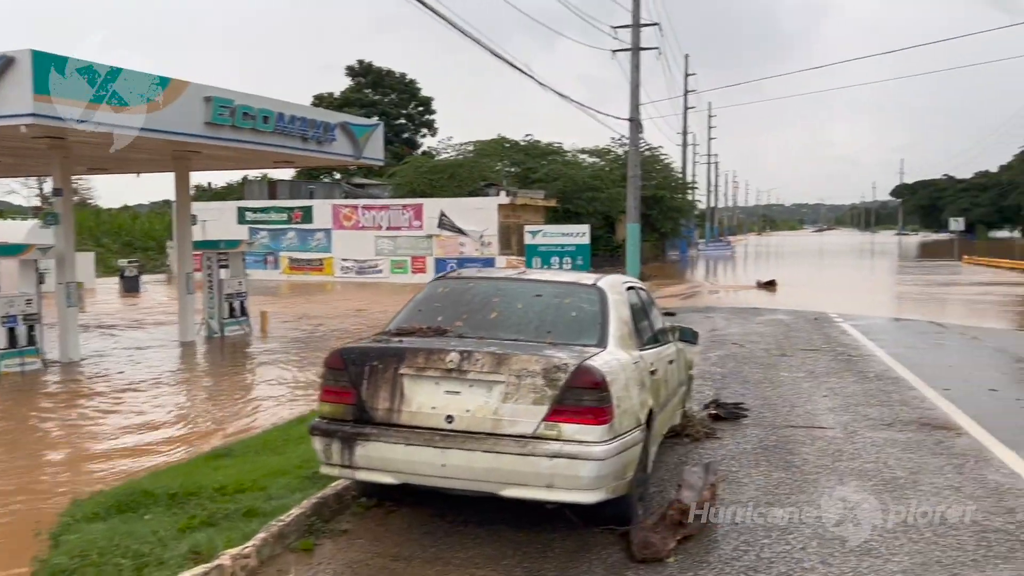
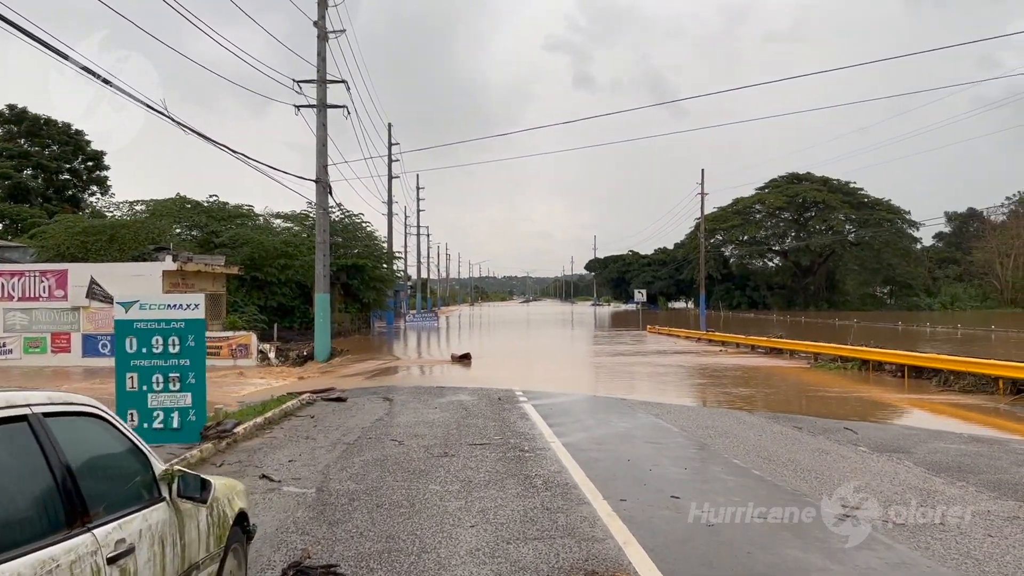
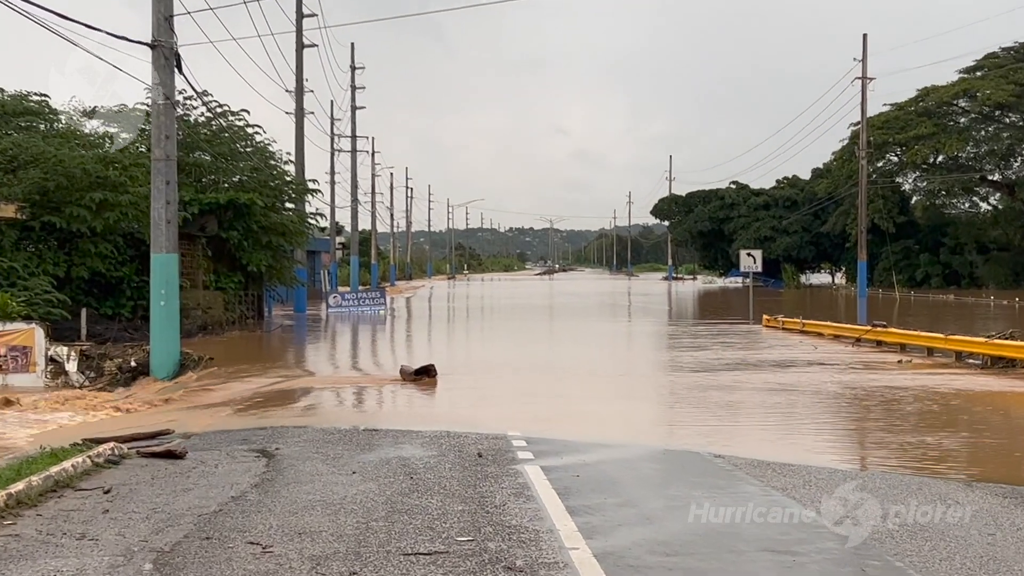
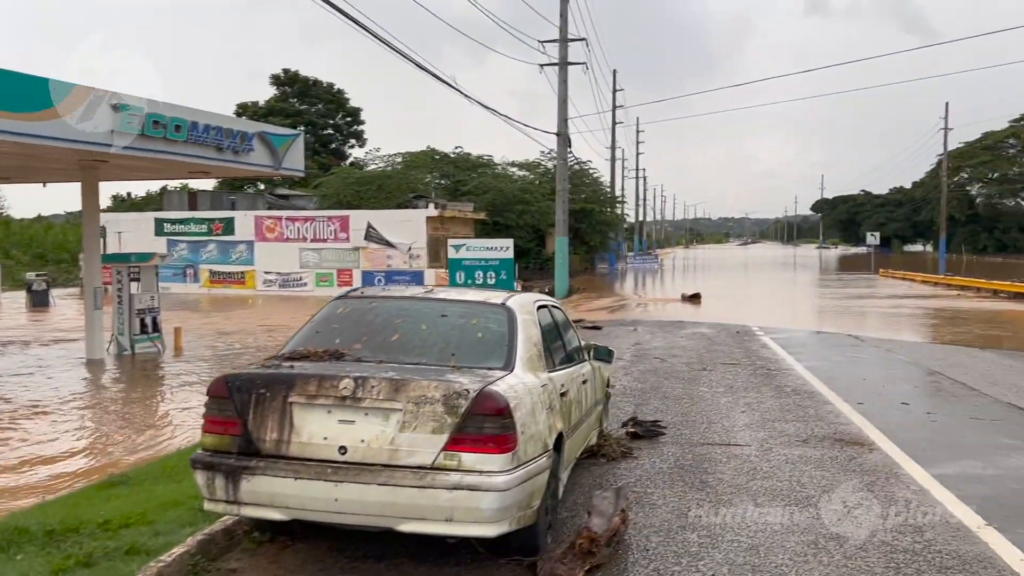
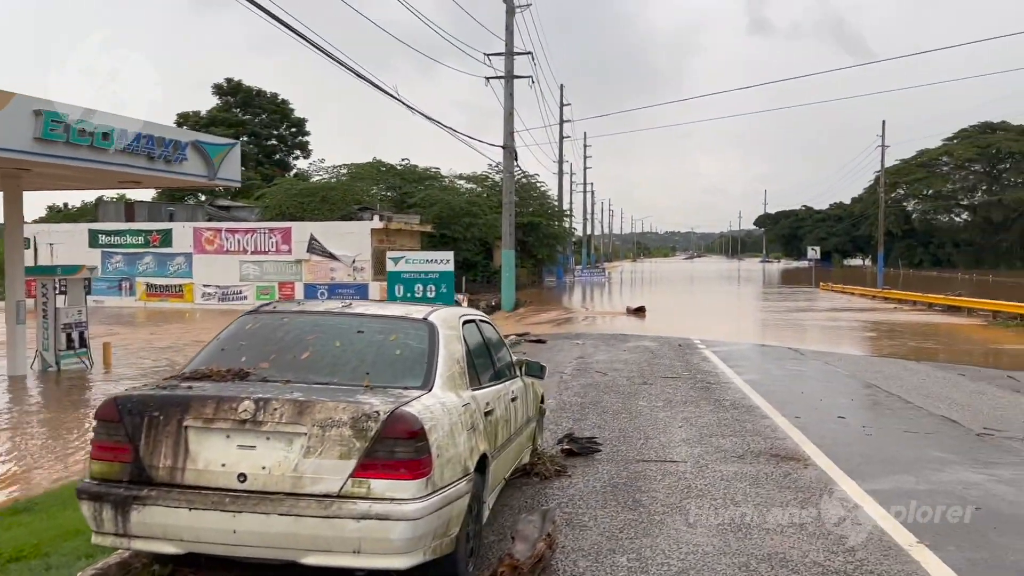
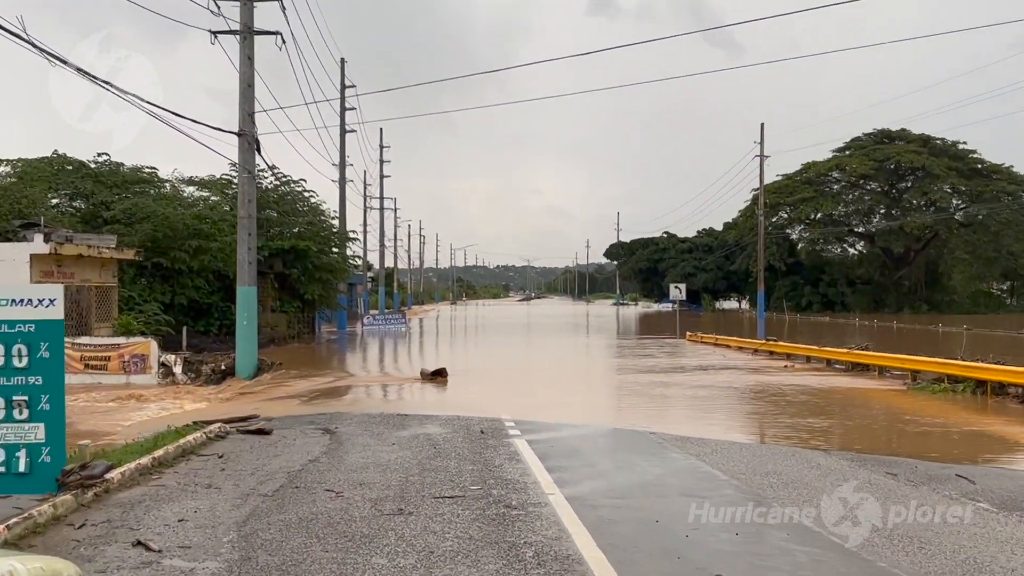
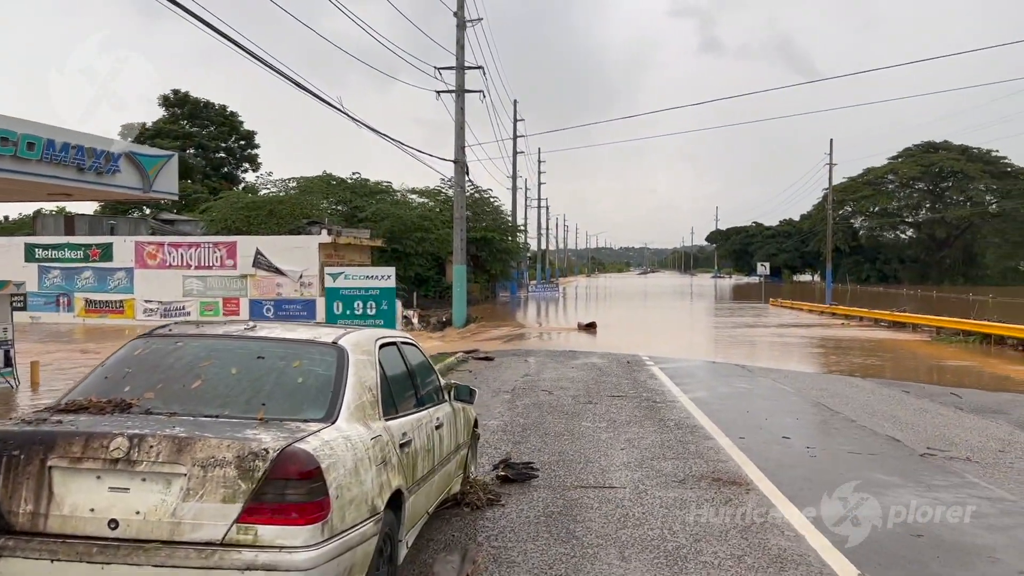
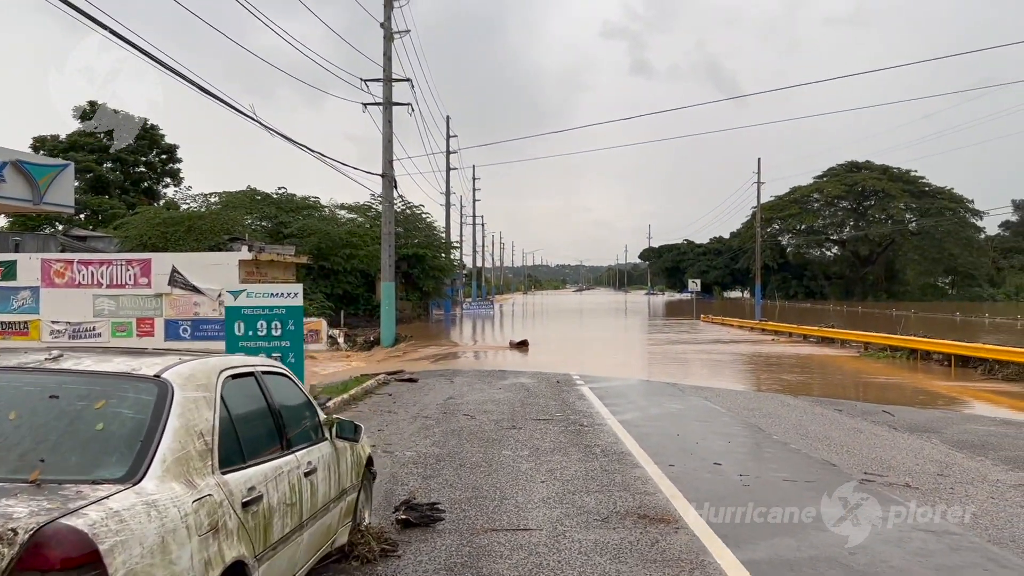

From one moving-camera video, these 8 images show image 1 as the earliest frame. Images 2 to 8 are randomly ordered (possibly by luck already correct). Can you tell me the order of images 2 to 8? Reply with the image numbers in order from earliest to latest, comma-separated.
4, 5, 7, 8, 2, 6, 3
